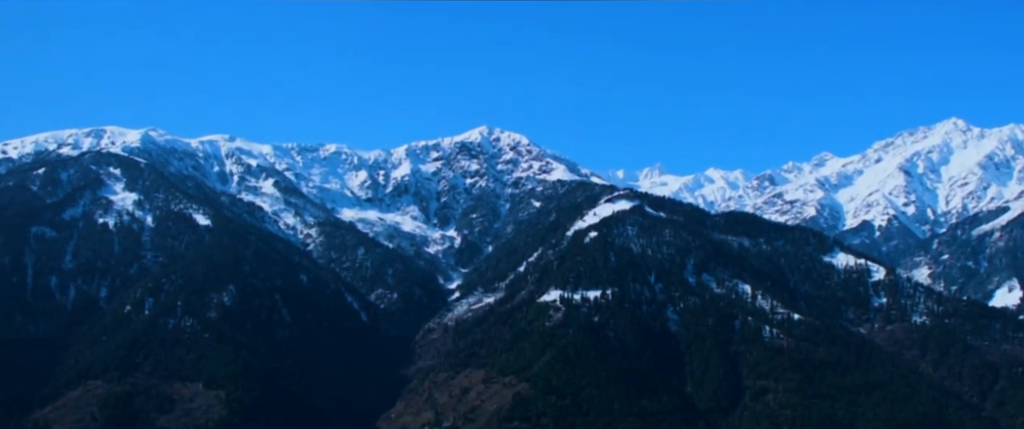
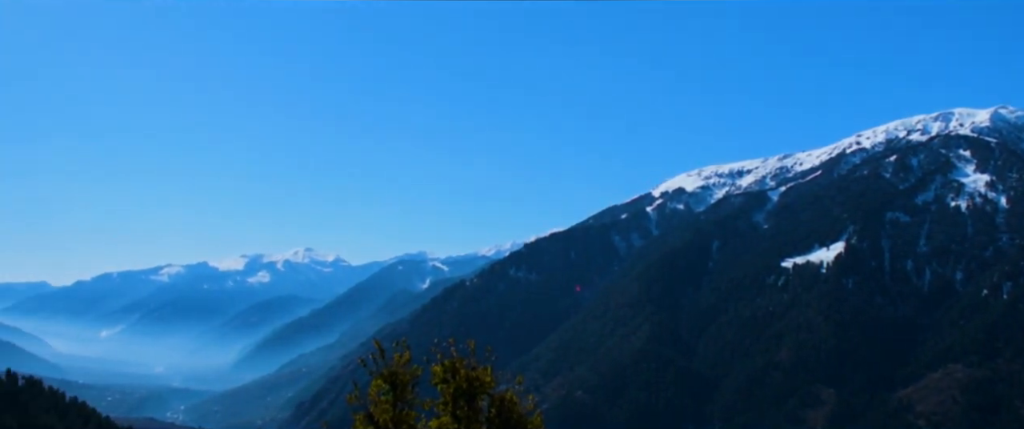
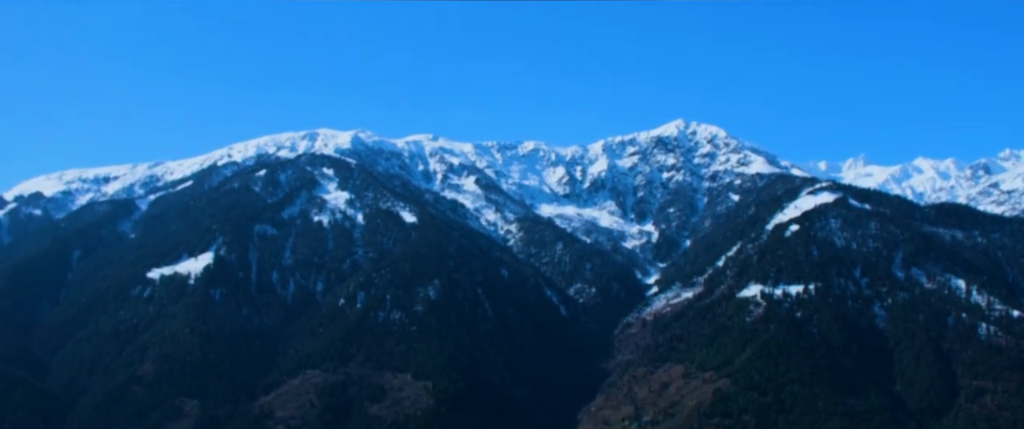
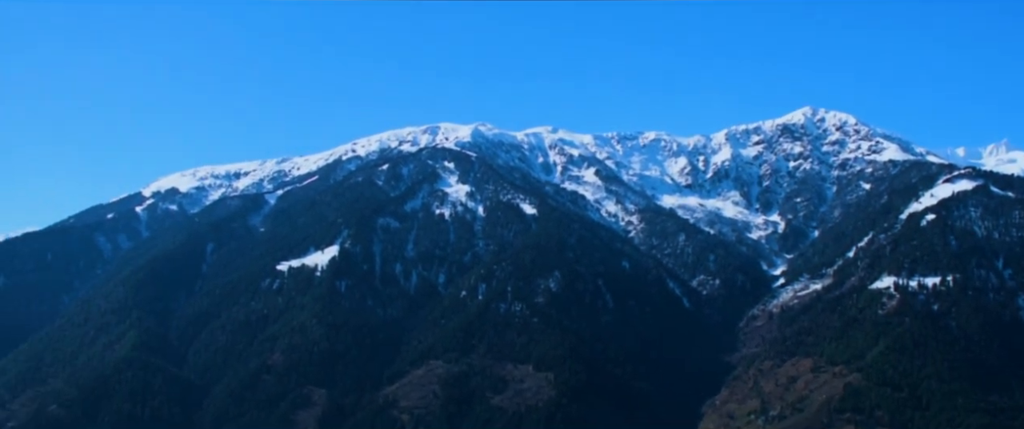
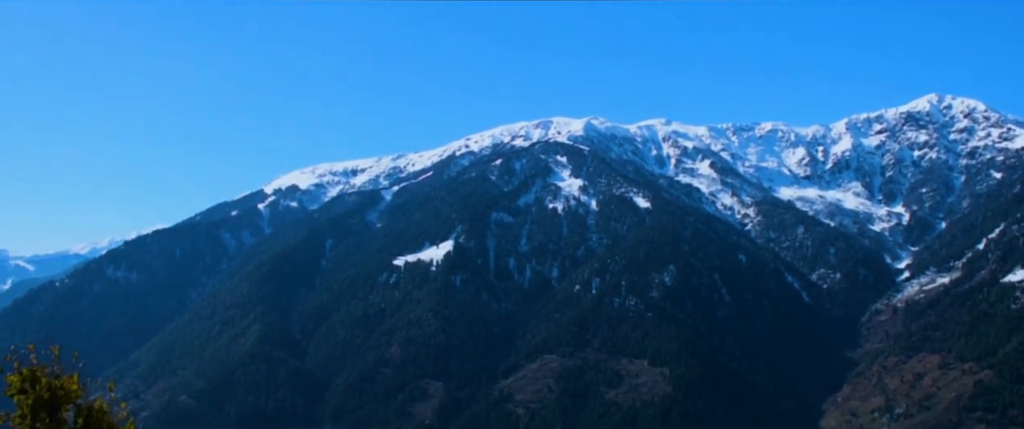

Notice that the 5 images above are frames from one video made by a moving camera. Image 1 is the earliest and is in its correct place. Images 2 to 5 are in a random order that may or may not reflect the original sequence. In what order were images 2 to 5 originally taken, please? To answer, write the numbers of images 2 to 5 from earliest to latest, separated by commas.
3, 4, 5, 2
